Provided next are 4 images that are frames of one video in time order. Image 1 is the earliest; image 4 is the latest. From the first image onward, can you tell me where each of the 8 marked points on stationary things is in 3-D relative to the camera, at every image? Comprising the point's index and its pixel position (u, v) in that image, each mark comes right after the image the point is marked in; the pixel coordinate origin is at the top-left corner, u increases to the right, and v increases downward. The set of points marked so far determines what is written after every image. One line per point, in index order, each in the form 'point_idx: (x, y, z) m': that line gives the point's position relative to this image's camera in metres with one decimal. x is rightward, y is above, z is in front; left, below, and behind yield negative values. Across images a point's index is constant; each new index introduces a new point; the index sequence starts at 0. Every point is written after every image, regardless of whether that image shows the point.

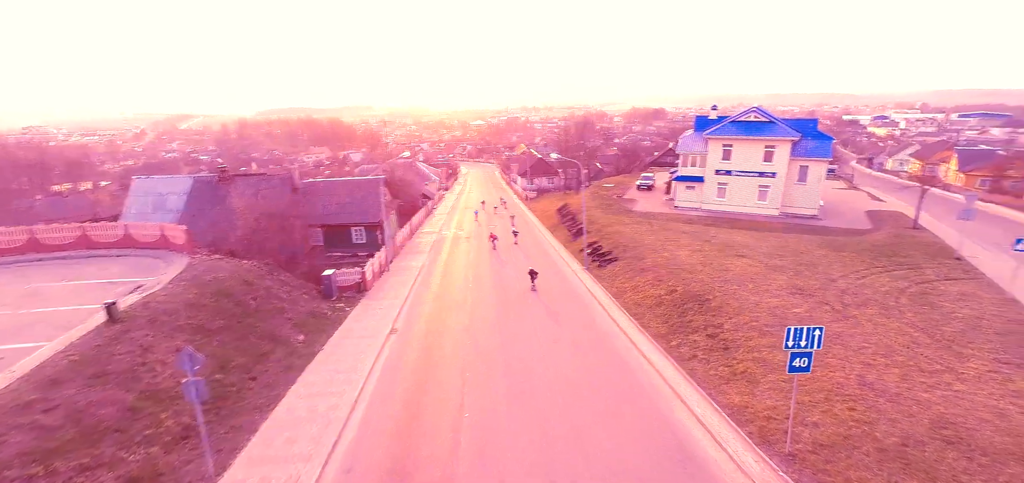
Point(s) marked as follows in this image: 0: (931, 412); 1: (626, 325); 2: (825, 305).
0: (+10.6, -4.3, +11.3) m
1: (+5.1, -3.7, +20.4) m
2: (+12.6, -2.6, +18.0) m
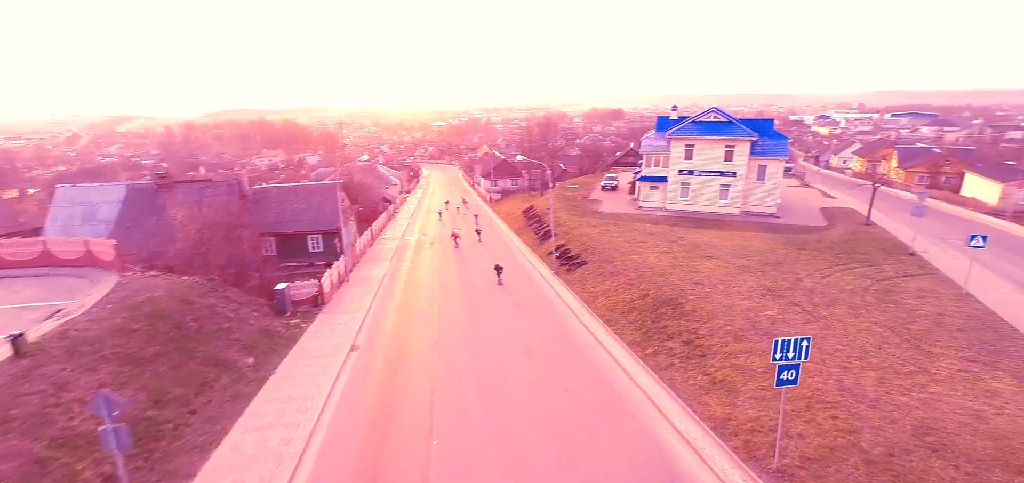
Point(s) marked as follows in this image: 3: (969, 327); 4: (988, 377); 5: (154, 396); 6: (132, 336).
0: (+9.9, -4.4, +11.1) m
1: (+3.7, -3.9, +19.7) m
2: (+11.4, -2.6, +18.0) m
3: (+15.7, -2.9, +15.4) m
4: (+13.3, -3.8, +12.5) m
5: (-11.0, -4.7, +13.8) m
6: (-13.3, -3.3, +15.7) m
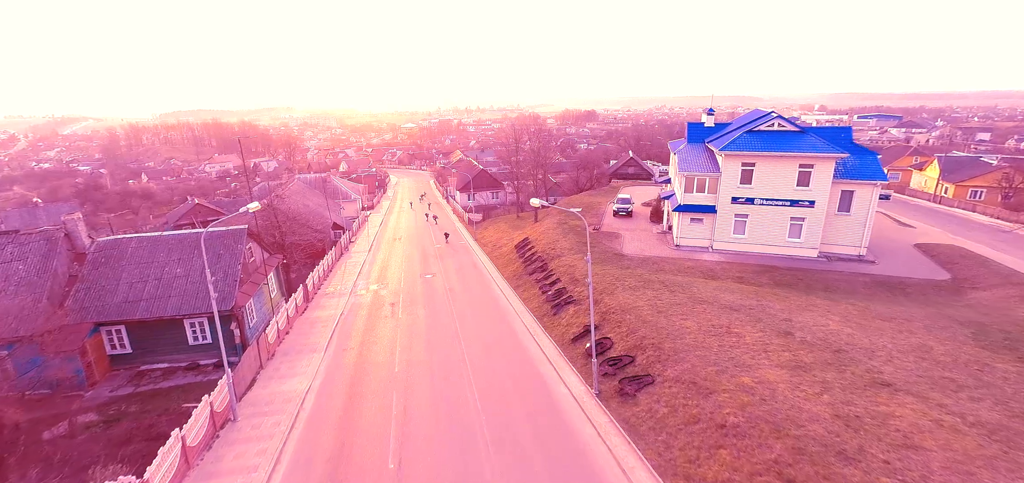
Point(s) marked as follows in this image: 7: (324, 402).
0: (+11.5, -8.0, -0.4) m
1: (+4.8, -7.6, +7.9) m
2: (+12.5, -6.3, +6.5) m
3: (+17.0, -6.5, +4.3) m
4: (+14.7, -7.4, +1.2) m
5: (-9.6, -8.7, +1.1) m
6: (-12.0, -7.3, +2.8) m
7: (-7.5, -6.7, +17.1) m
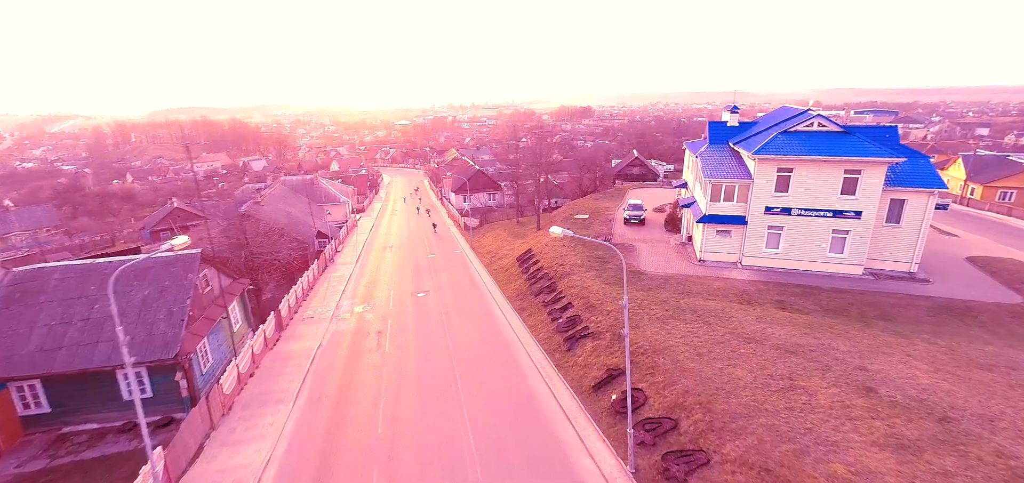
0: (+12.0, -9.2, -4.0) m
1: (+5.3, -8.8, +4.2) m
2: (+13.0, -7.4, +2.9) m
3: (+17.5, -7.6, +0.7) m
4: (+15.3, -8.5, -2.4) m
5: (-9.0, -10.0, -2.8) m
6: (-11.5, -8.7, -1.1) m
7: (-7.1, -7.9, +13.3) m
